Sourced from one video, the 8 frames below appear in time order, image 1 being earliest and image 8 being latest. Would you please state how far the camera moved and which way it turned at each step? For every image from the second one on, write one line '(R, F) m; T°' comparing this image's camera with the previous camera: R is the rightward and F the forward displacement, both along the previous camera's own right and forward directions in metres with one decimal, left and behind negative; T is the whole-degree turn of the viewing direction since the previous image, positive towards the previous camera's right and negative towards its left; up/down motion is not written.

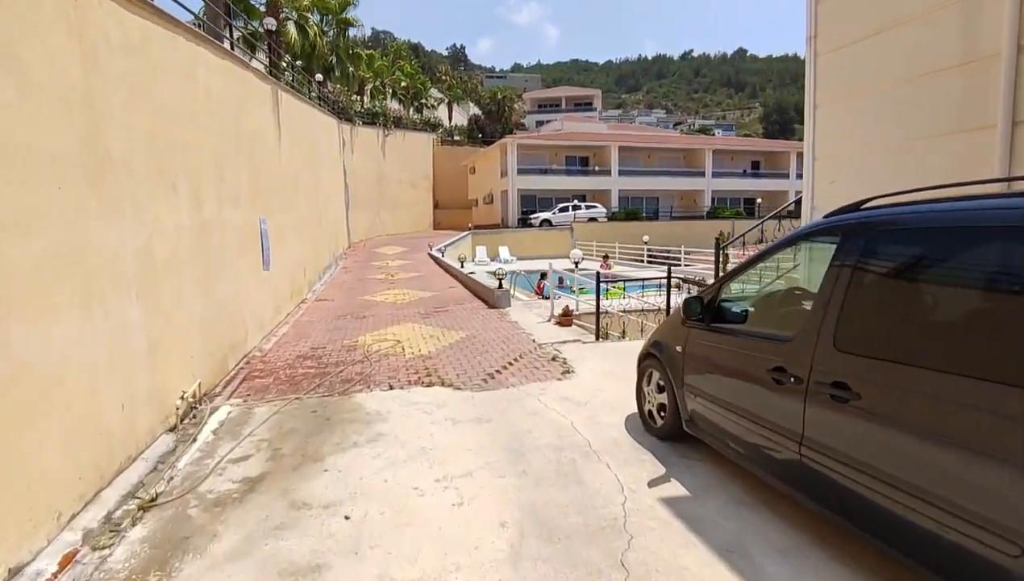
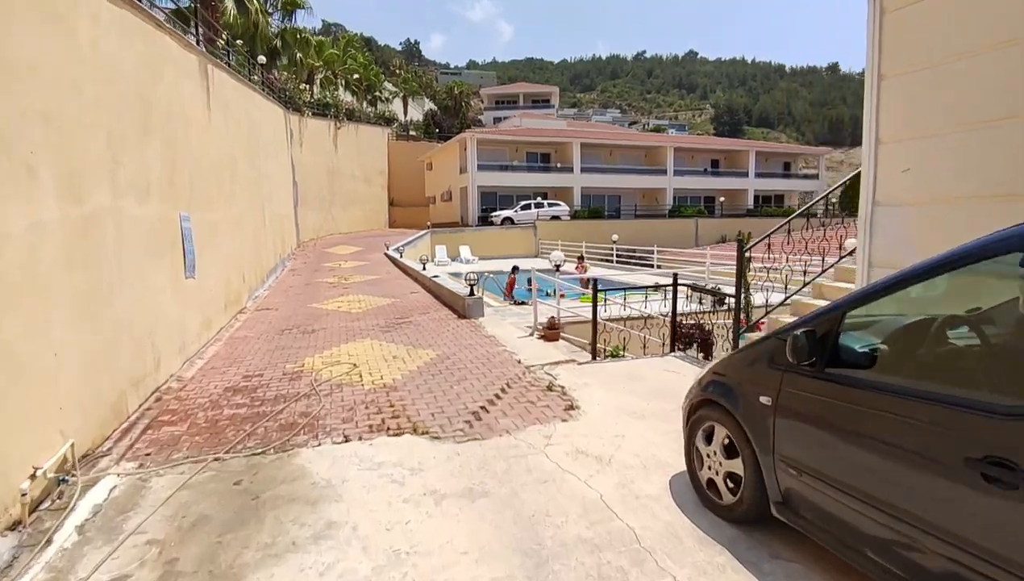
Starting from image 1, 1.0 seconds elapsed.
(-0.3, +1.3) m; +4°
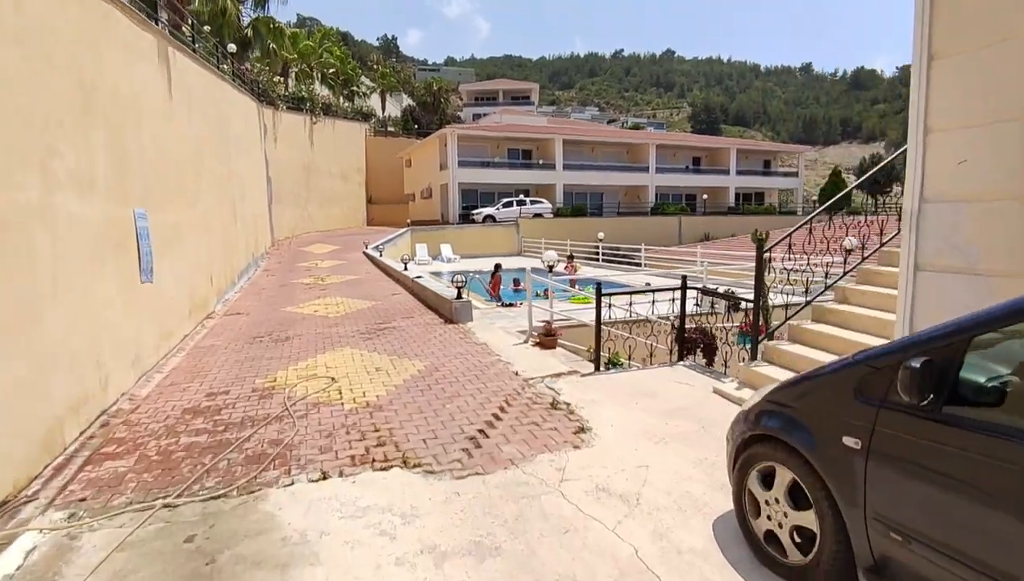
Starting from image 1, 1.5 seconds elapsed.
(-0.2, +0.6) m; +2°
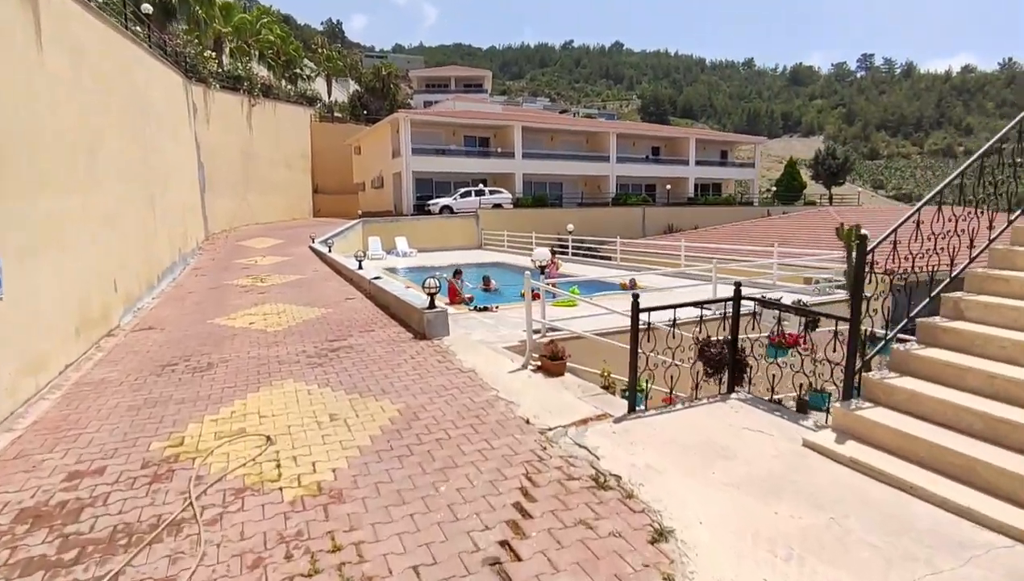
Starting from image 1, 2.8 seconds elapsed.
(-0.4, +1.6) m; +5°
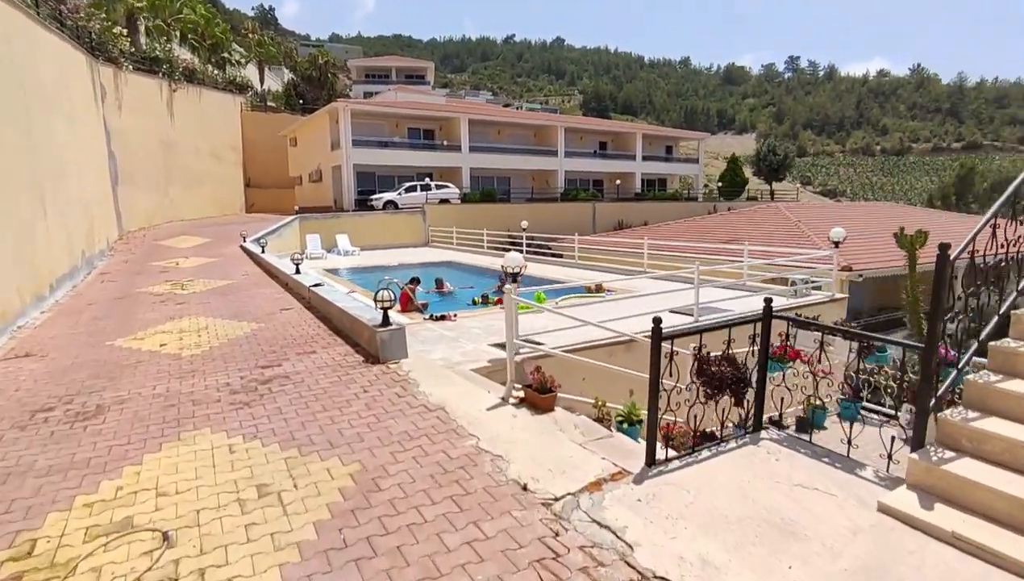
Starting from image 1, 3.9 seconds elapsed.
(-0.3, +1.1) m; +6°
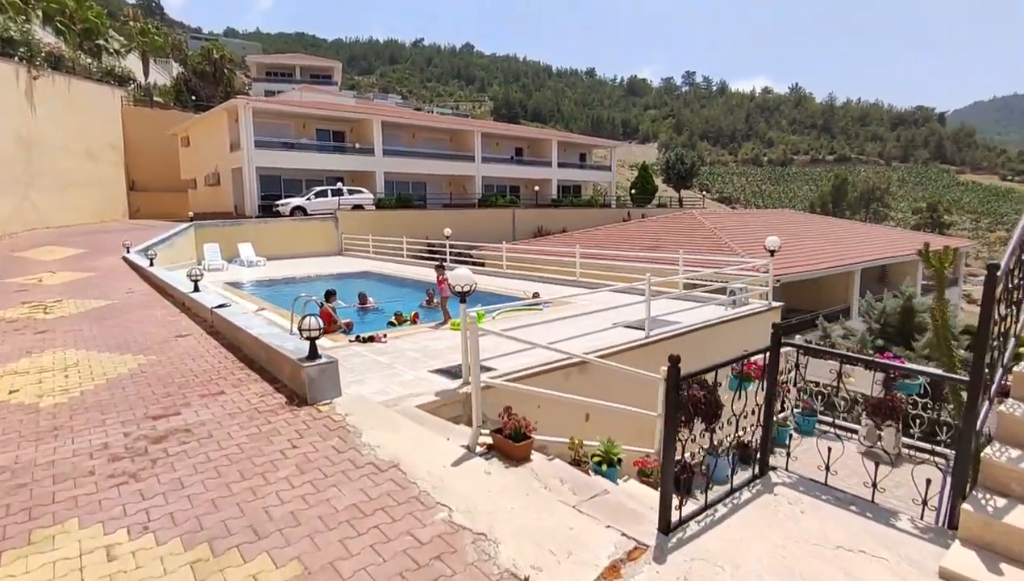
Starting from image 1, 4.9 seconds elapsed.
(-0.4, +0.8) m; +9°
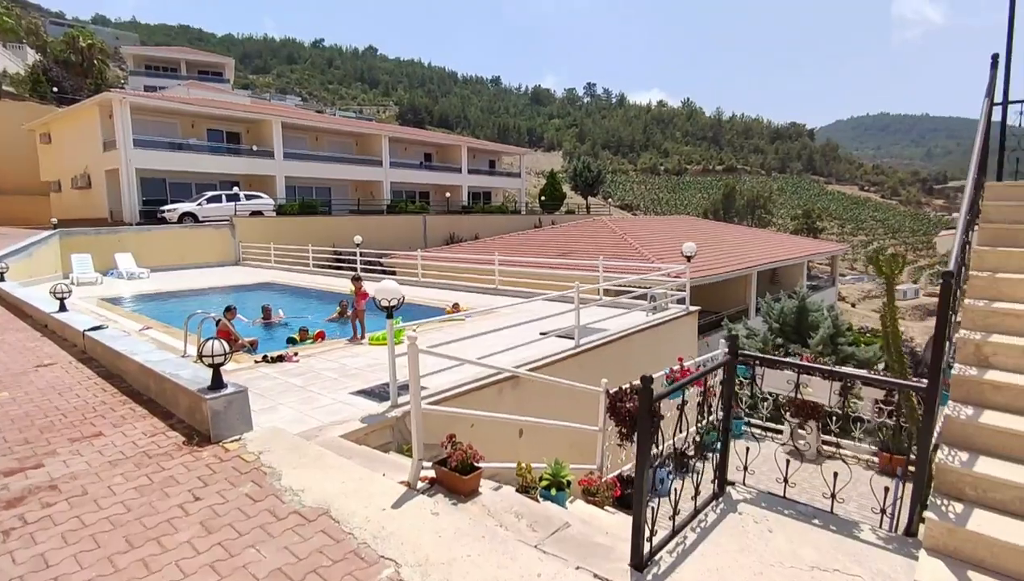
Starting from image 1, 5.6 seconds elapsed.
(-0.2, +0.4) m; +9°
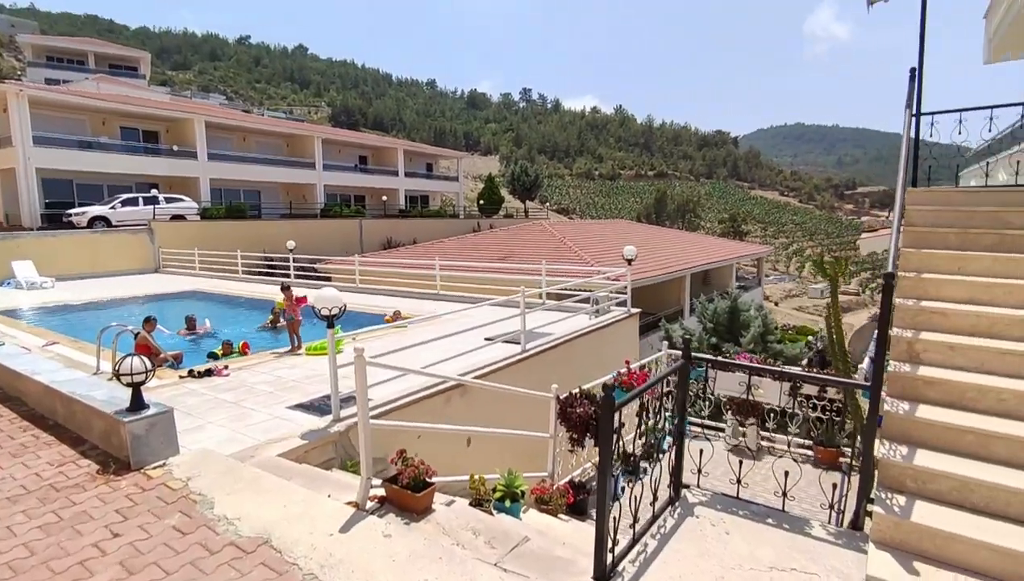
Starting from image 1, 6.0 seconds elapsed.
(-0.1, +0.1) m; +6°
